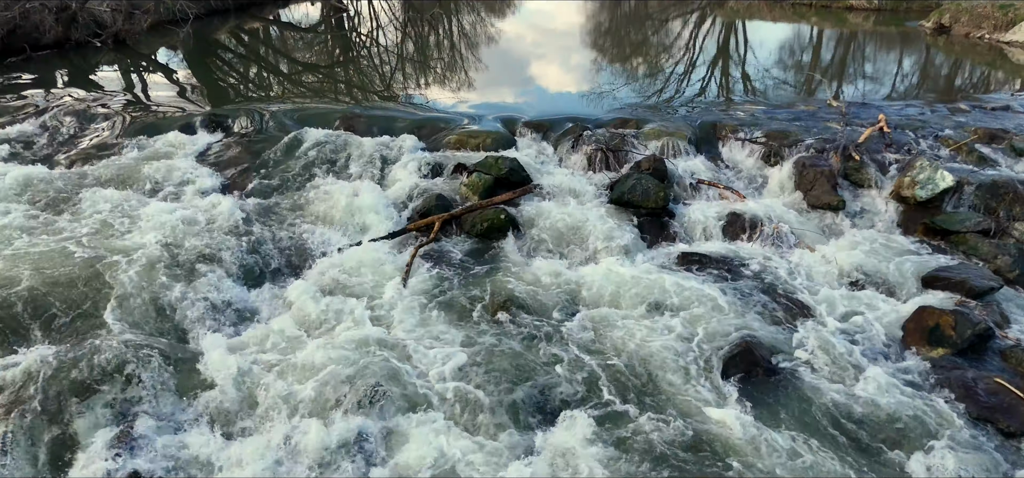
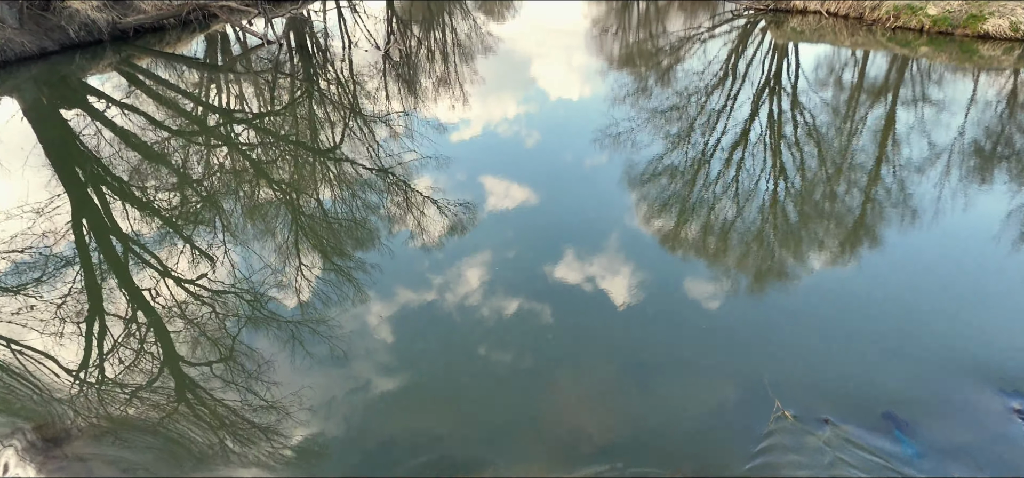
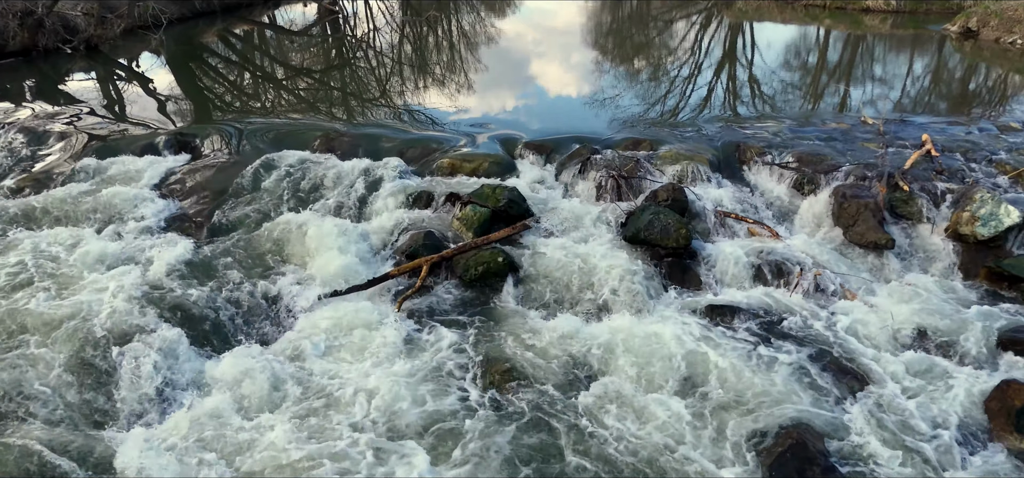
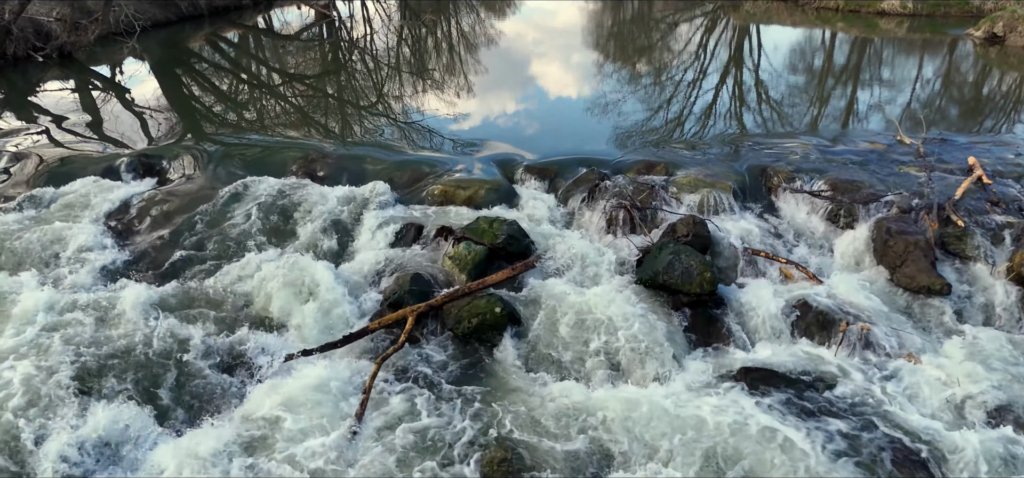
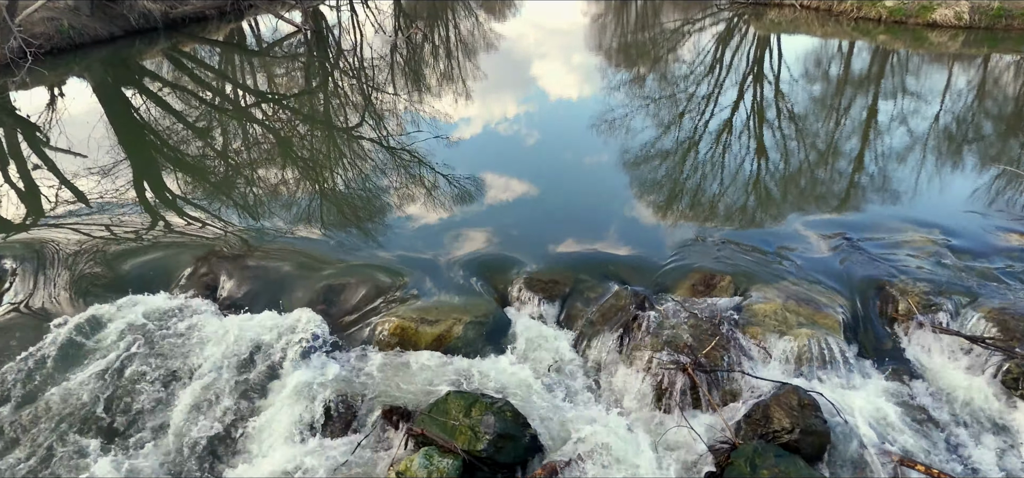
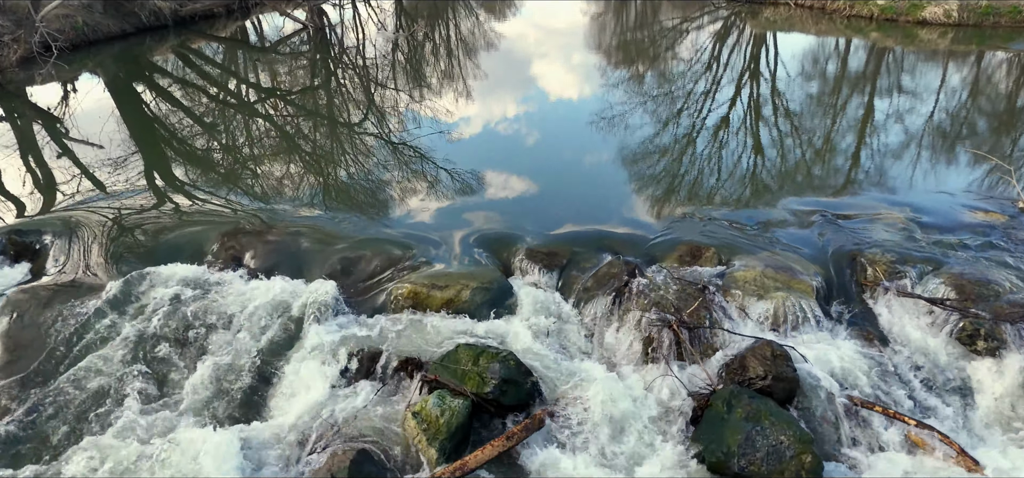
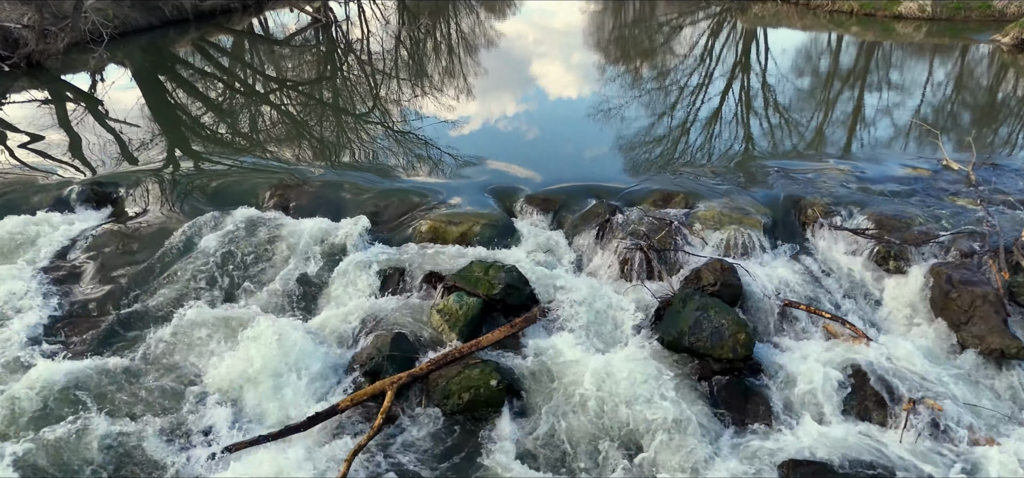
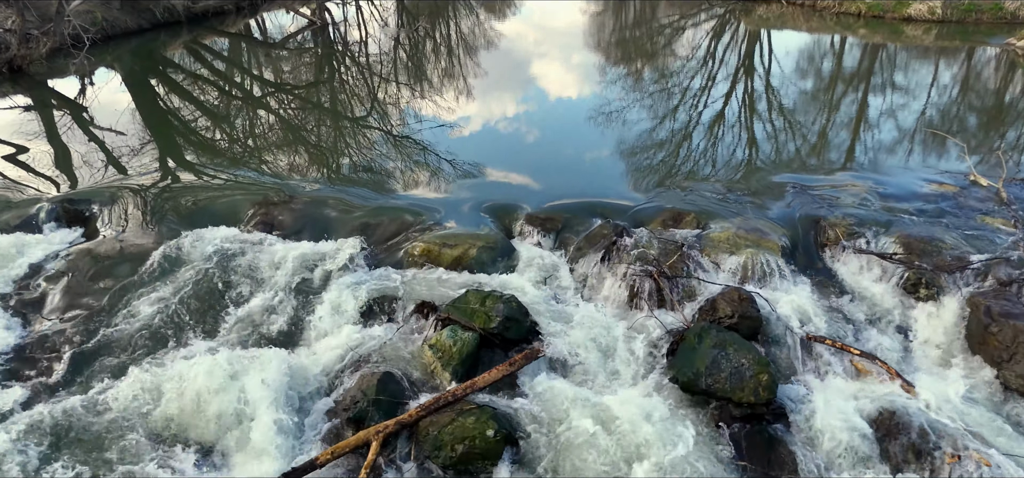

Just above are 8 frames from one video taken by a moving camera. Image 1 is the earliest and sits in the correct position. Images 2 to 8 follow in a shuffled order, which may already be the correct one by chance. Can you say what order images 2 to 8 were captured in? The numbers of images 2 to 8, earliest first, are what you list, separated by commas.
3, 4, 7, 8, 6, 5, 2
